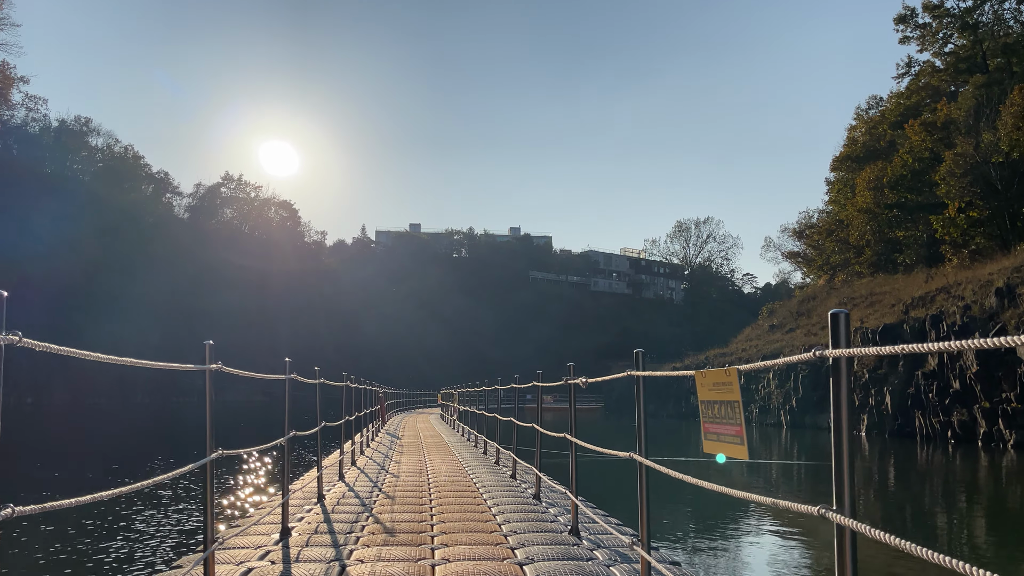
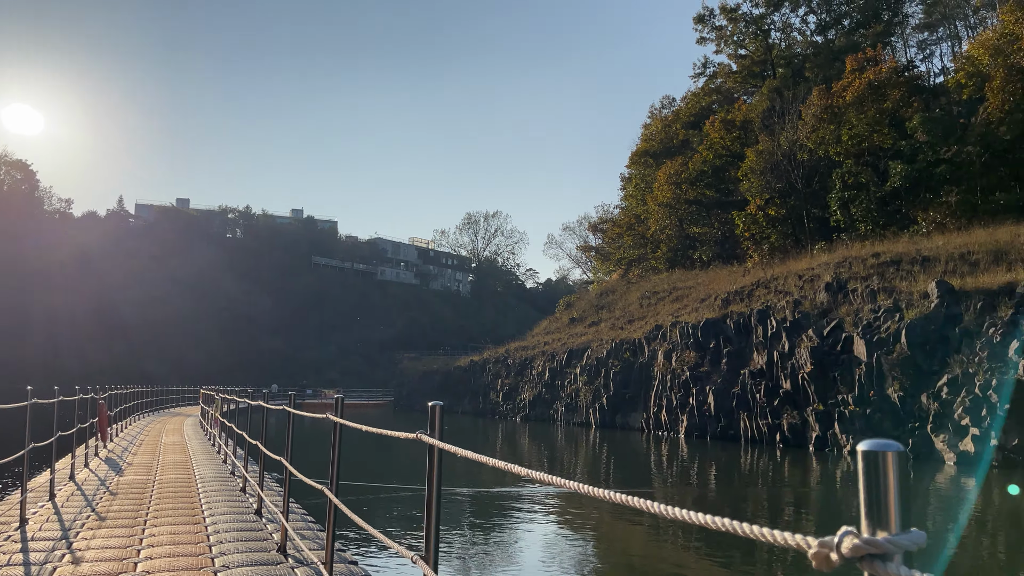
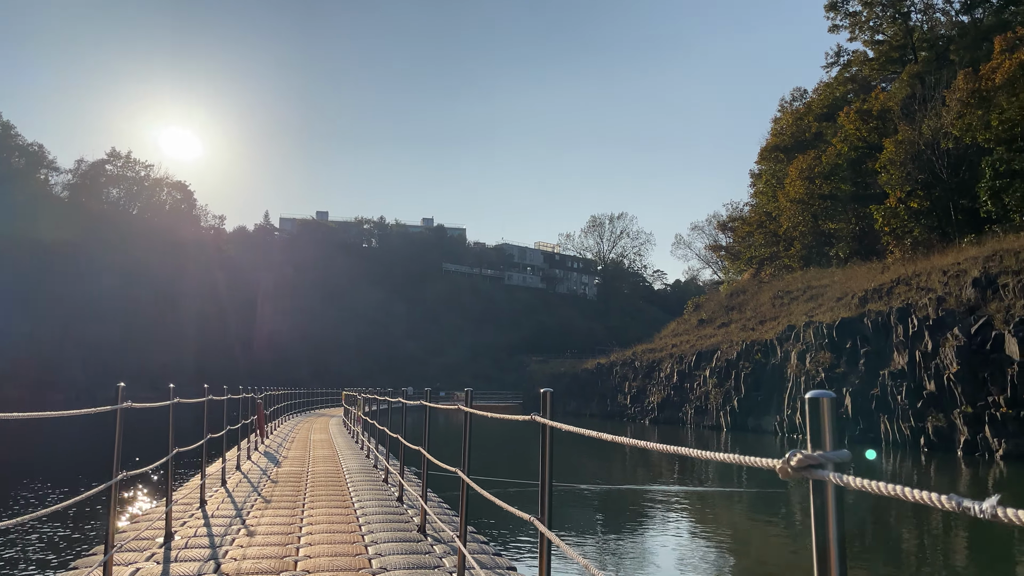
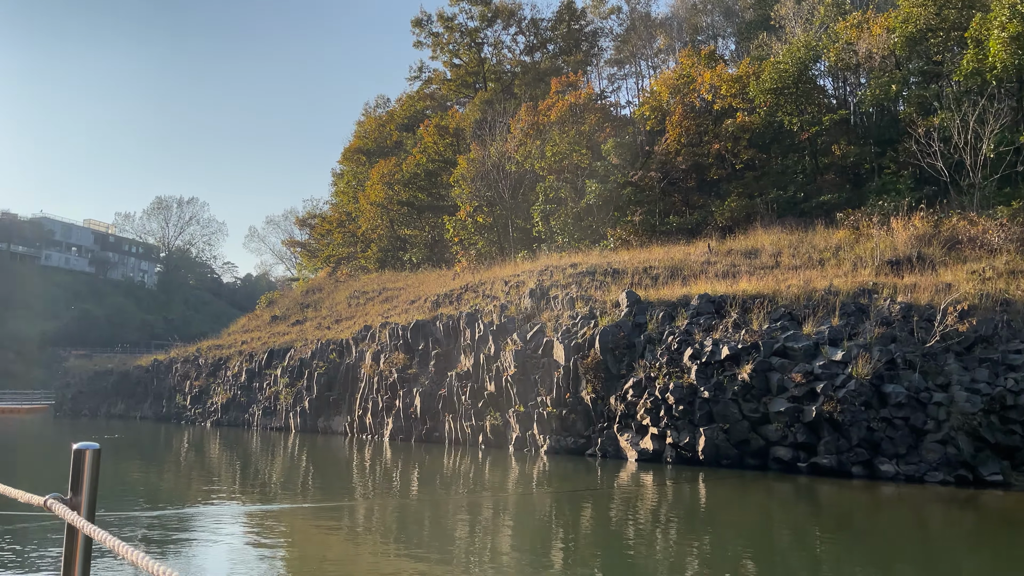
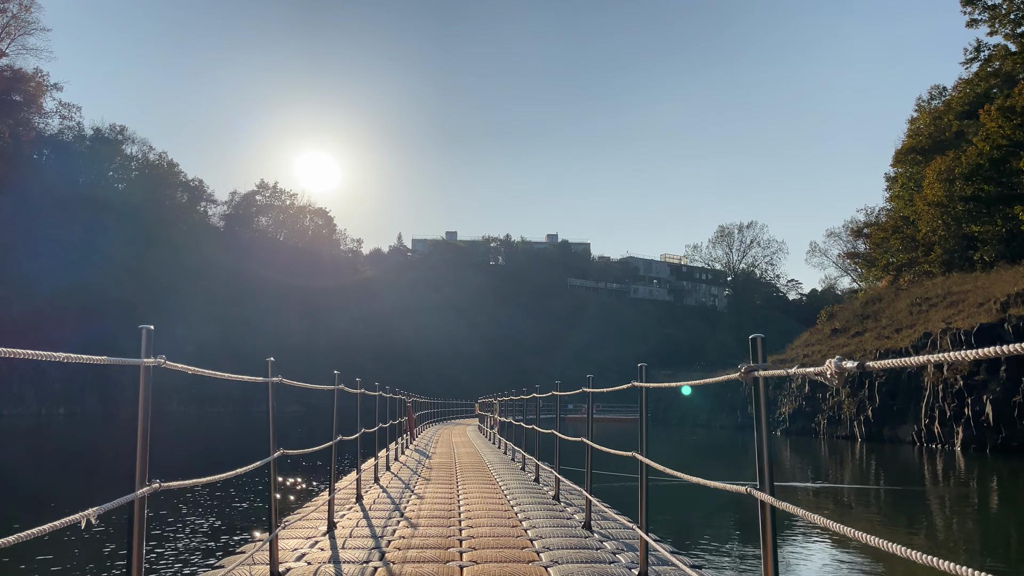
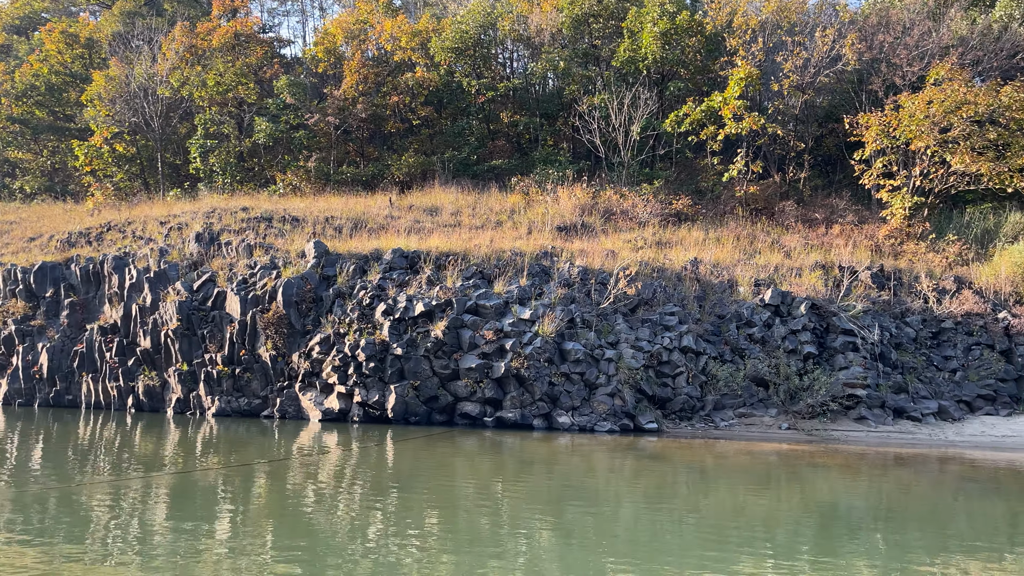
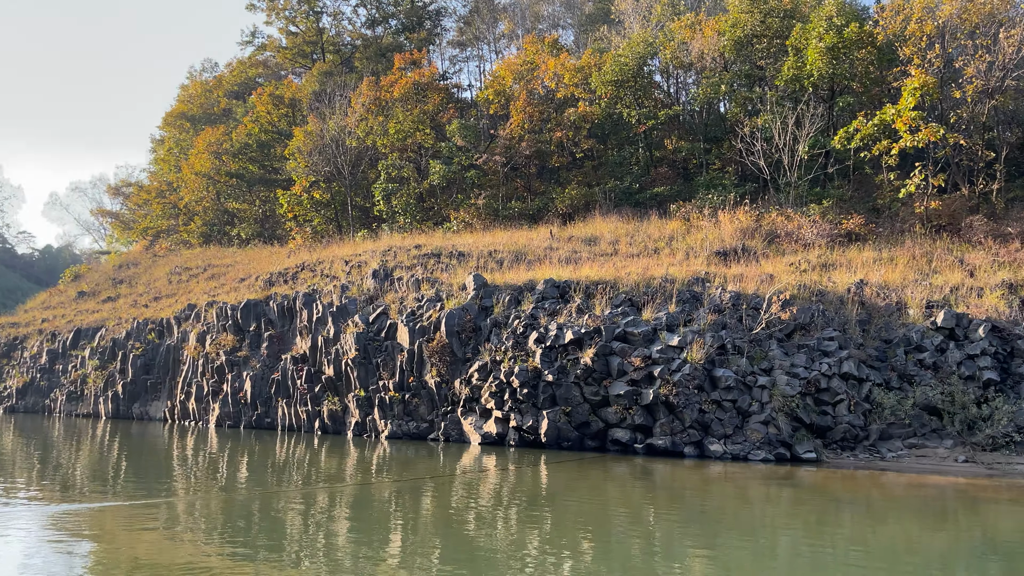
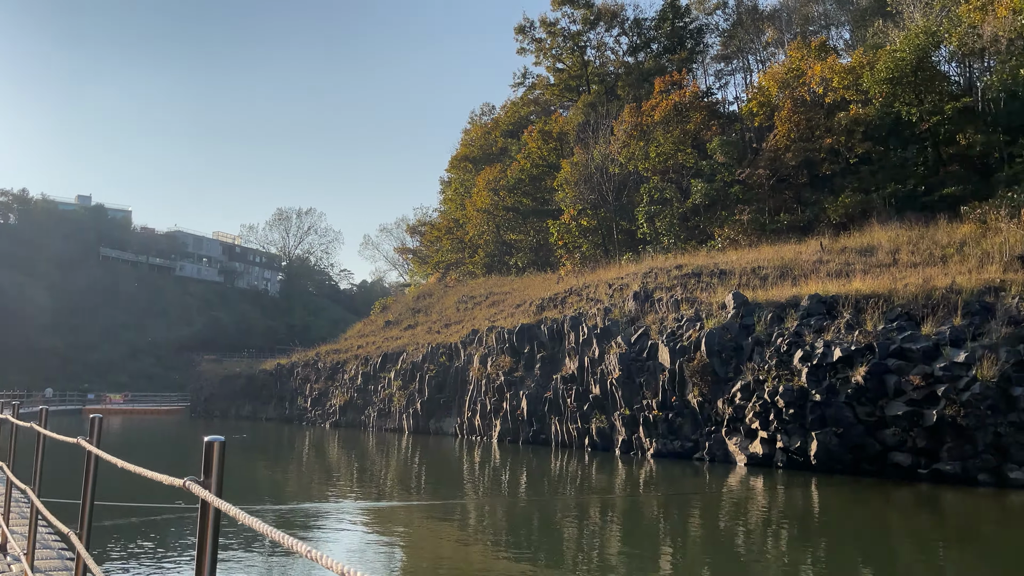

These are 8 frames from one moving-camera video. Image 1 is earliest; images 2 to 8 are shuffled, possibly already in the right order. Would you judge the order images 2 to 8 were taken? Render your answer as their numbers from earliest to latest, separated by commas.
5, 3, 2, 8, 4, 7, 6
